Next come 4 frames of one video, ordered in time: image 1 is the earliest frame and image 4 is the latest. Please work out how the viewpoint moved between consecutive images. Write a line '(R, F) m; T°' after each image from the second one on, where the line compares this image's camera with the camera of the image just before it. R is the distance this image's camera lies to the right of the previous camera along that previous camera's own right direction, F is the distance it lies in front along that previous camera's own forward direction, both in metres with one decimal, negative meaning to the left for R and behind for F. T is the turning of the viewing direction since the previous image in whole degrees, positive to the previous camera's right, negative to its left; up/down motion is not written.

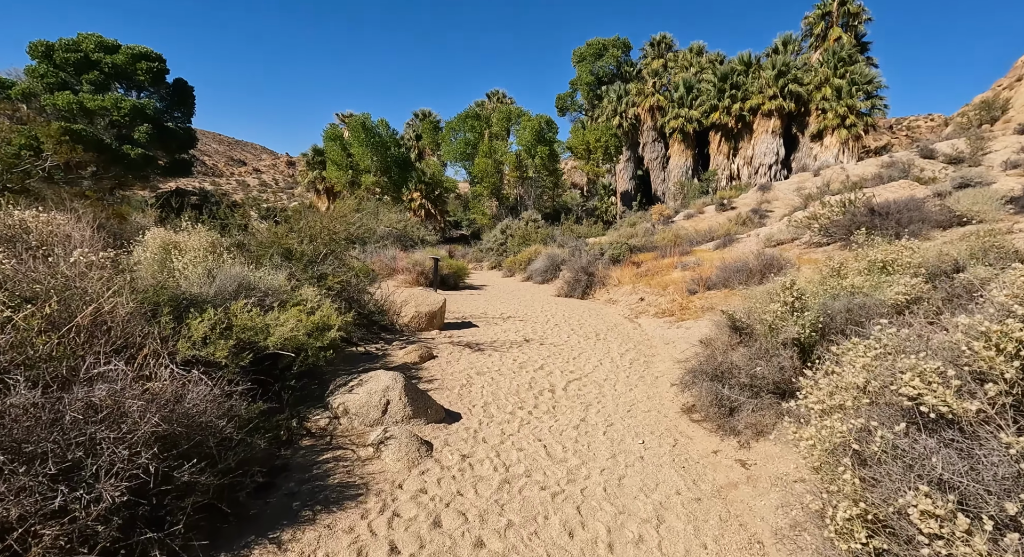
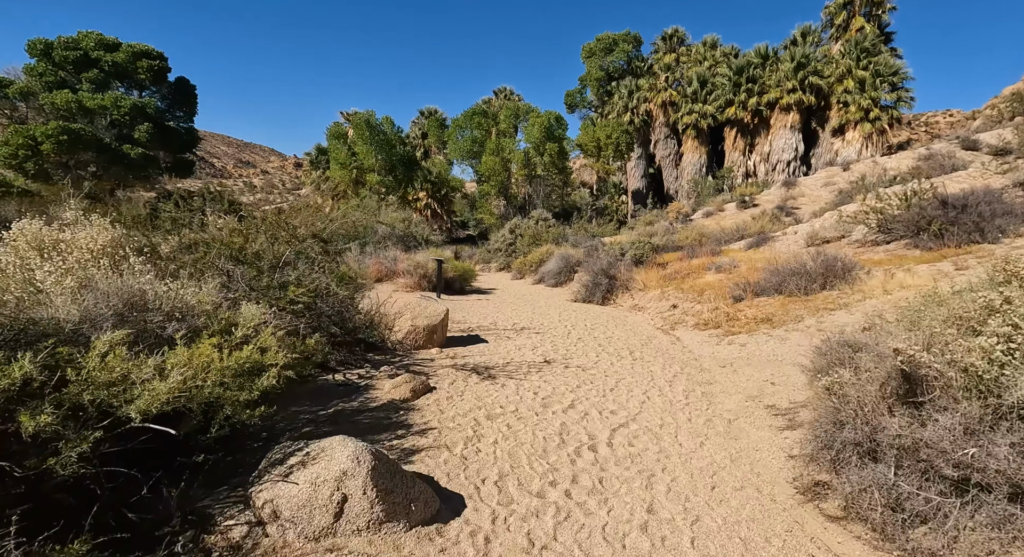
(-0.1, +1.5) m; -1°
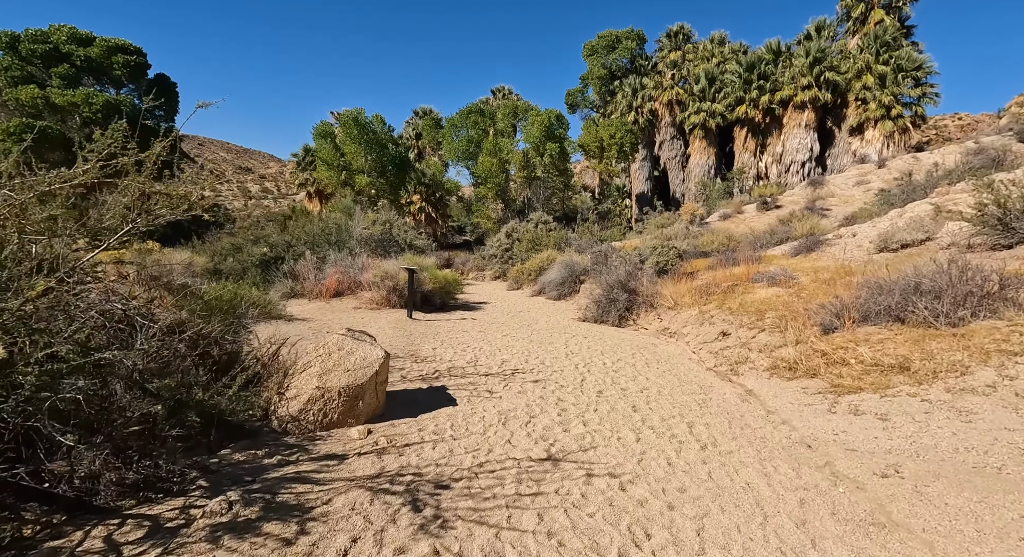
(+0.2, +2.8) m; 0°
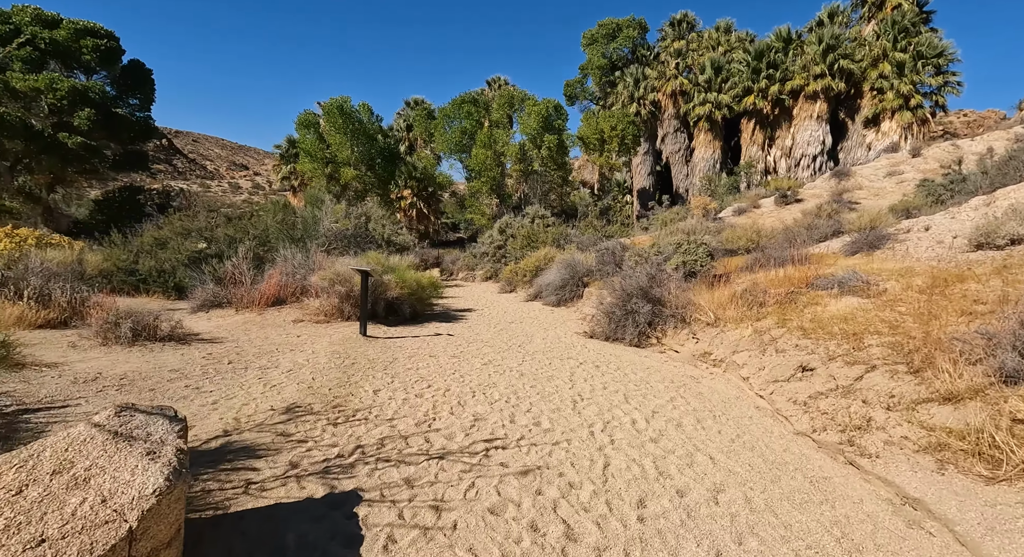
(+0.2, +2.5) m; 0°
